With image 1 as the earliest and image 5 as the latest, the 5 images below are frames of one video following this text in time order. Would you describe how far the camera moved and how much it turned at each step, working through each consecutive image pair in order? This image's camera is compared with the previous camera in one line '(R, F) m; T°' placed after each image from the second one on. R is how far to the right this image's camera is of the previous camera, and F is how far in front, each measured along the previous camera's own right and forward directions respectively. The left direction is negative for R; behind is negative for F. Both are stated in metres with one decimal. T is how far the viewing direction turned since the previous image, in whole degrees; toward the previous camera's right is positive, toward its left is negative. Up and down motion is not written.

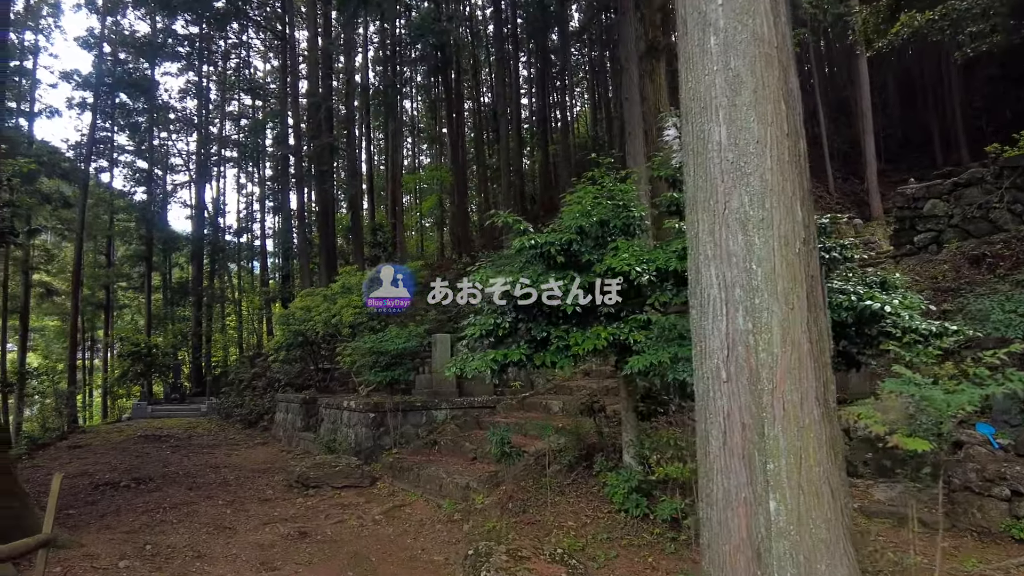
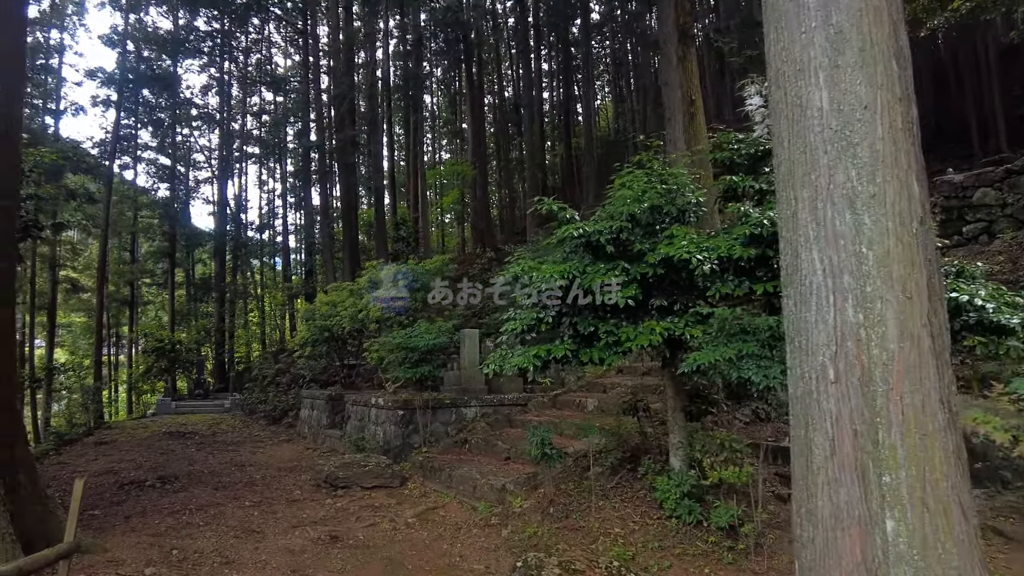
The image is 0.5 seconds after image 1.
(-0.2, +0.3) m; -2°
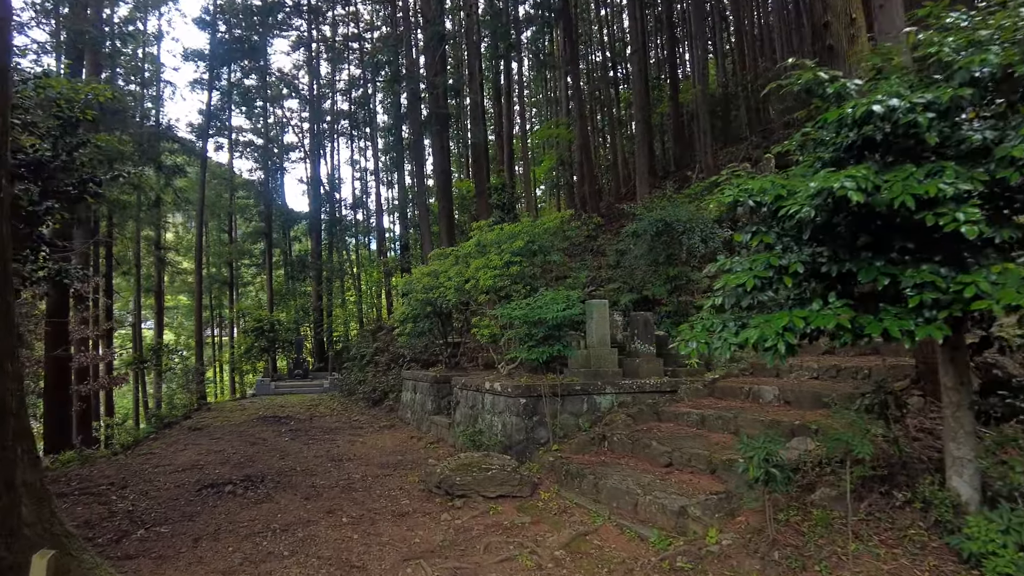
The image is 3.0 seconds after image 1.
(-0.5, +1.4) m; -7°
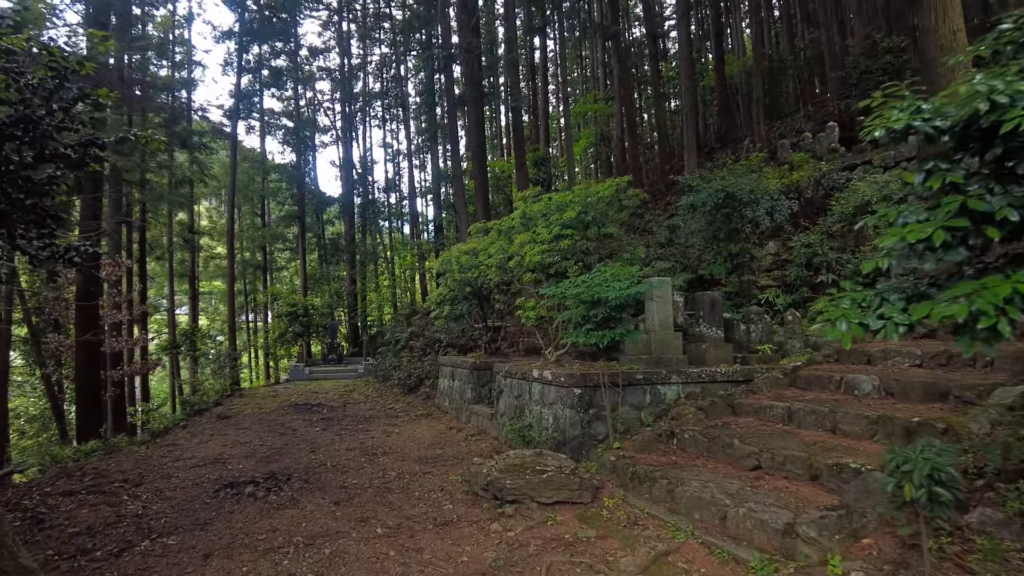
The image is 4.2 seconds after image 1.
(-0.2, +0.7) m; -3°
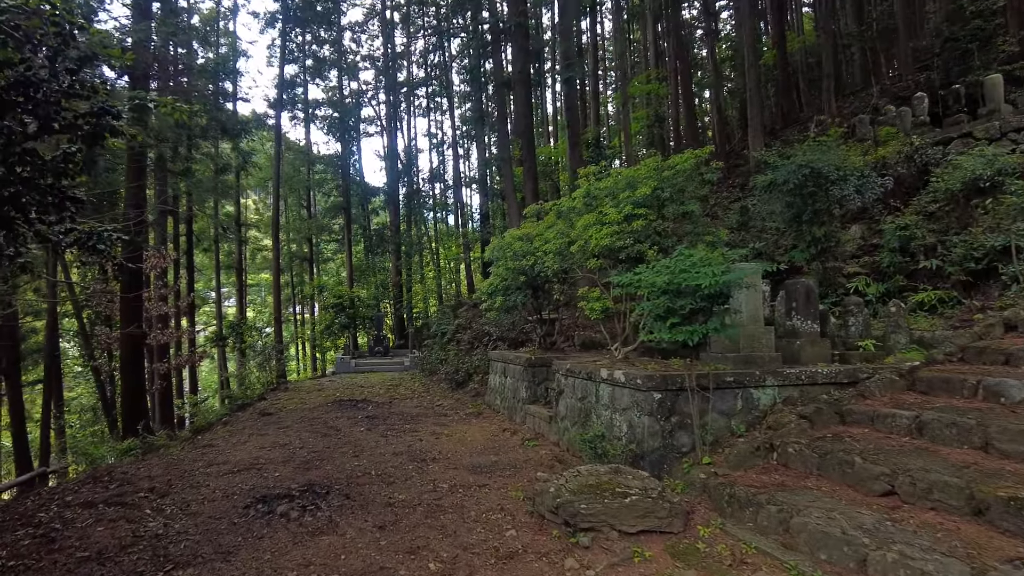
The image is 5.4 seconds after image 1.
(-0.2, +0.7) m; -4°
